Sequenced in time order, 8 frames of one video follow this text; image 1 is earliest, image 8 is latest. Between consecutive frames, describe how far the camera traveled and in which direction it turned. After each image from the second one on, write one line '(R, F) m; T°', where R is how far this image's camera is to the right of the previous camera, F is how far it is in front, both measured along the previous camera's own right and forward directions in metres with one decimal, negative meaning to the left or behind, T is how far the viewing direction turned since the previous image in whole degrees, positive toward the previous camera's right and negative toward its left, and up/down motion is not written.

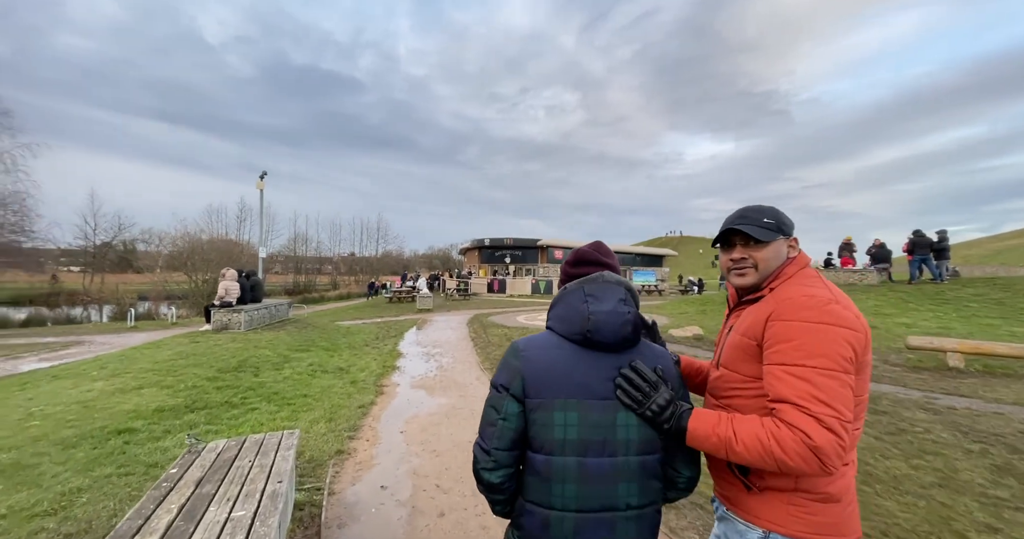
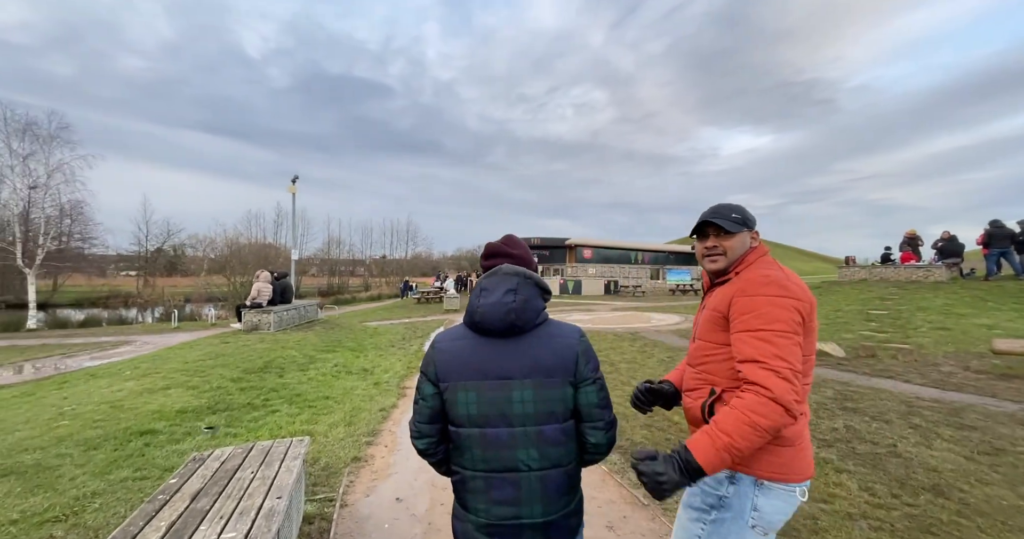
(+0.1, +0.4) m; -4°
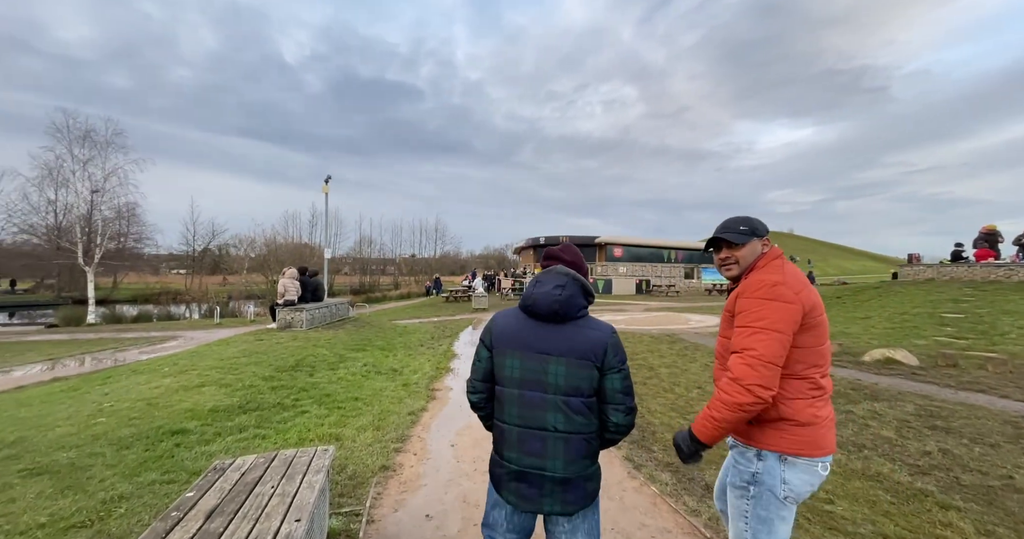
(-0.1, +0.3) m; -4°
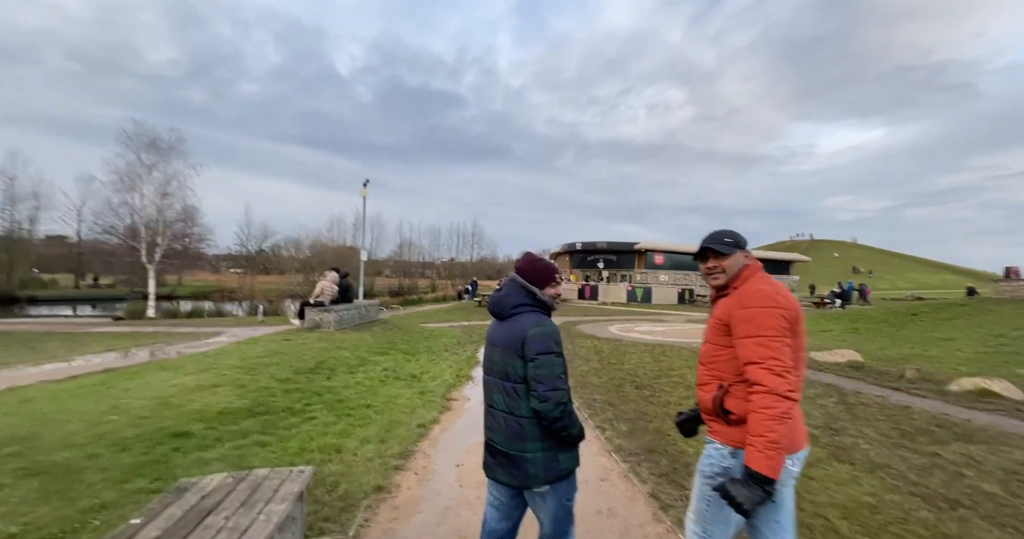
(+0.2, +0.5) m; -5°
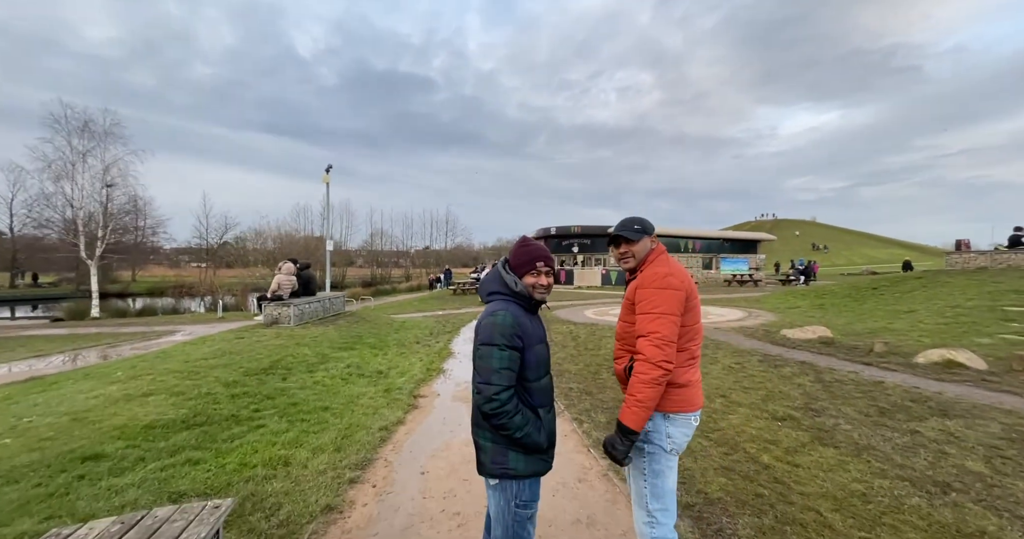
(+0.1, +0.5) m; +3°
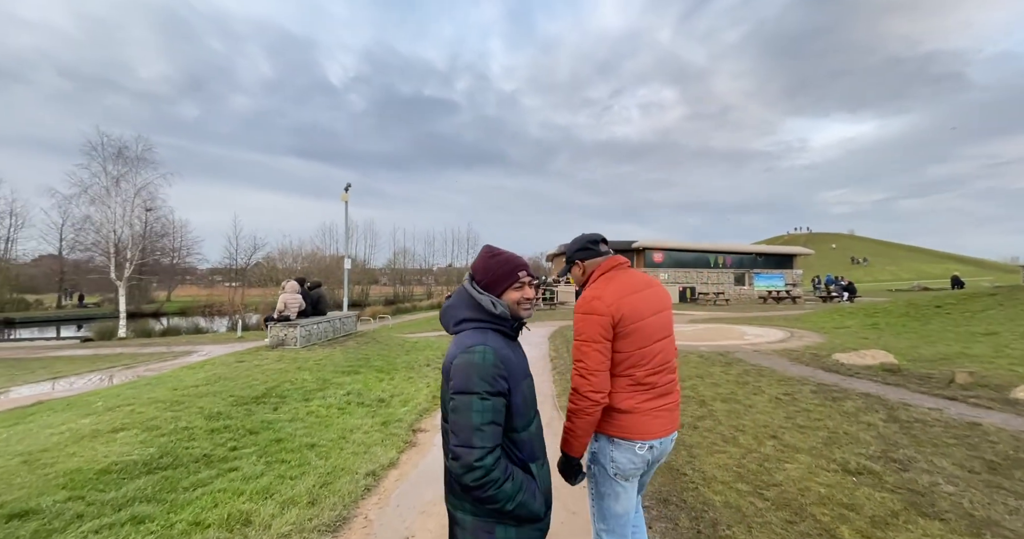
(+0.2, +0.8) m; -3°
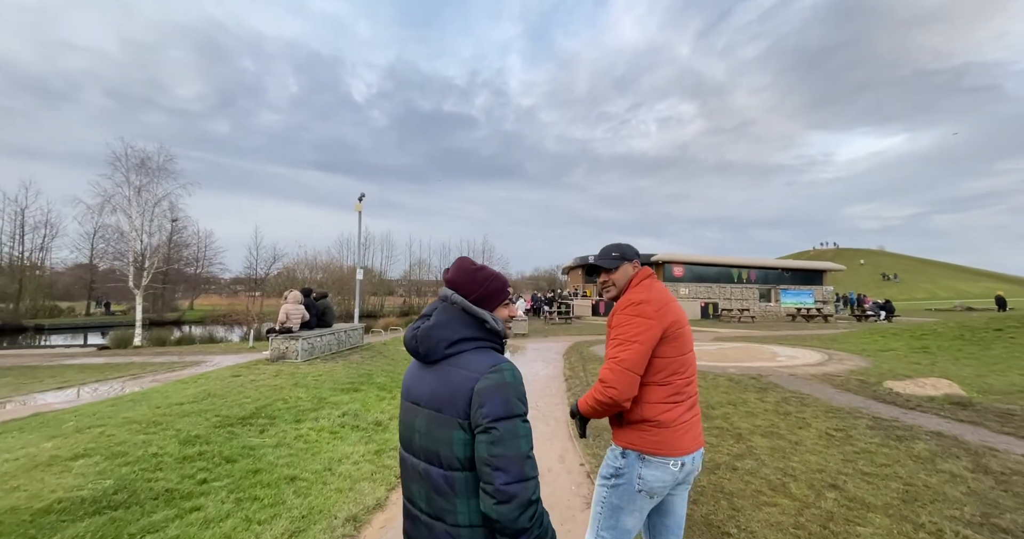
(+0.1, +0.7) m; -2°
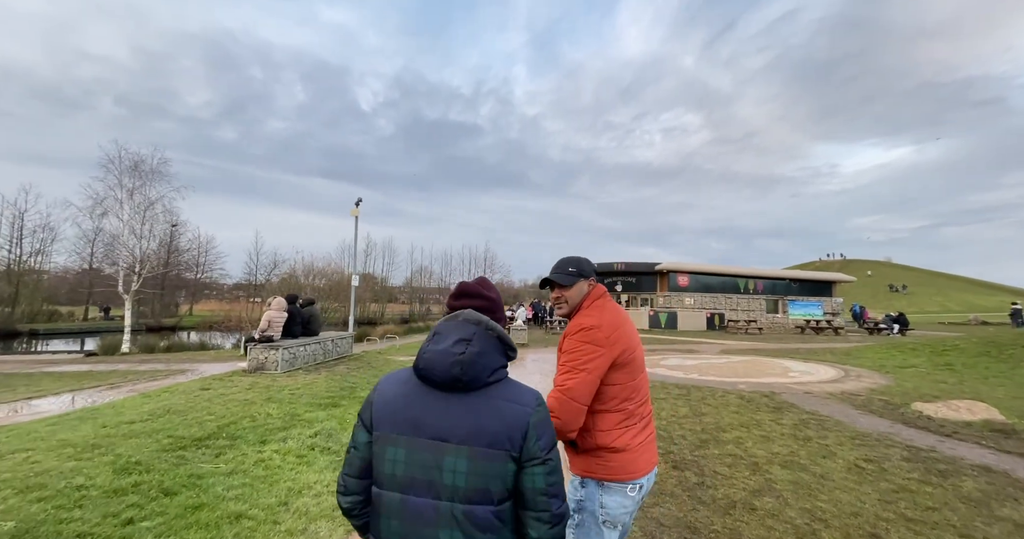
(+0.2, +0.6) m; 0°
